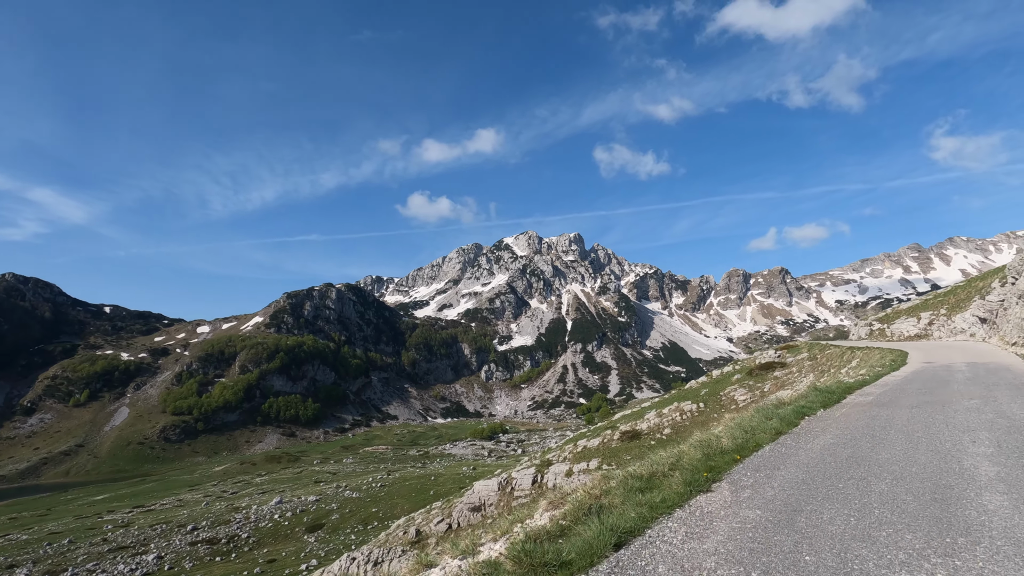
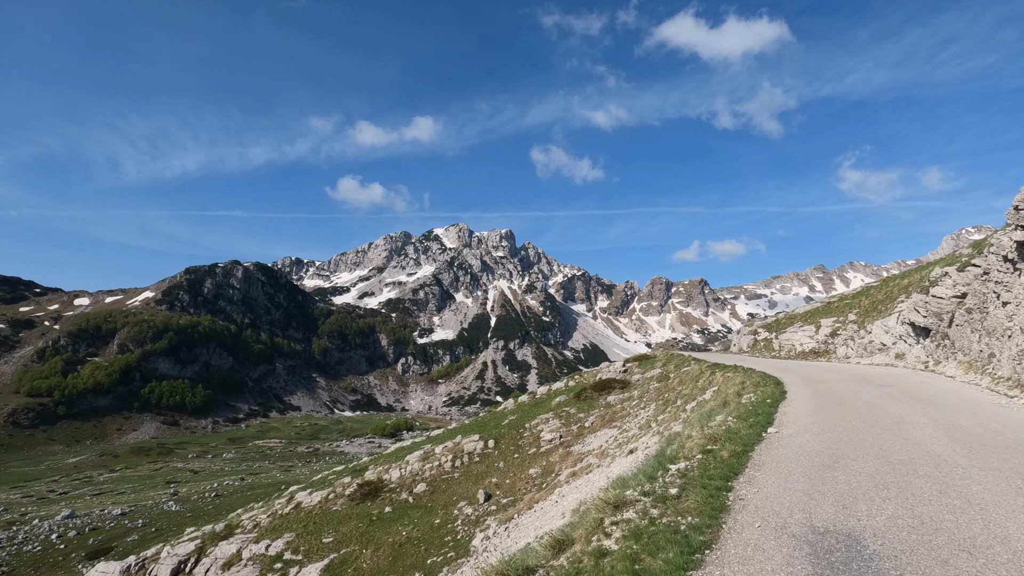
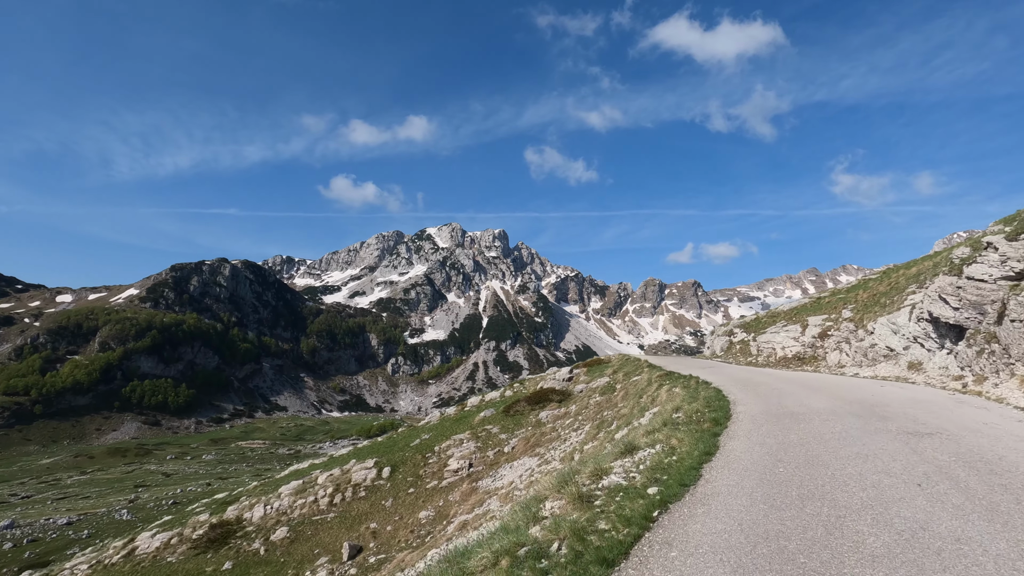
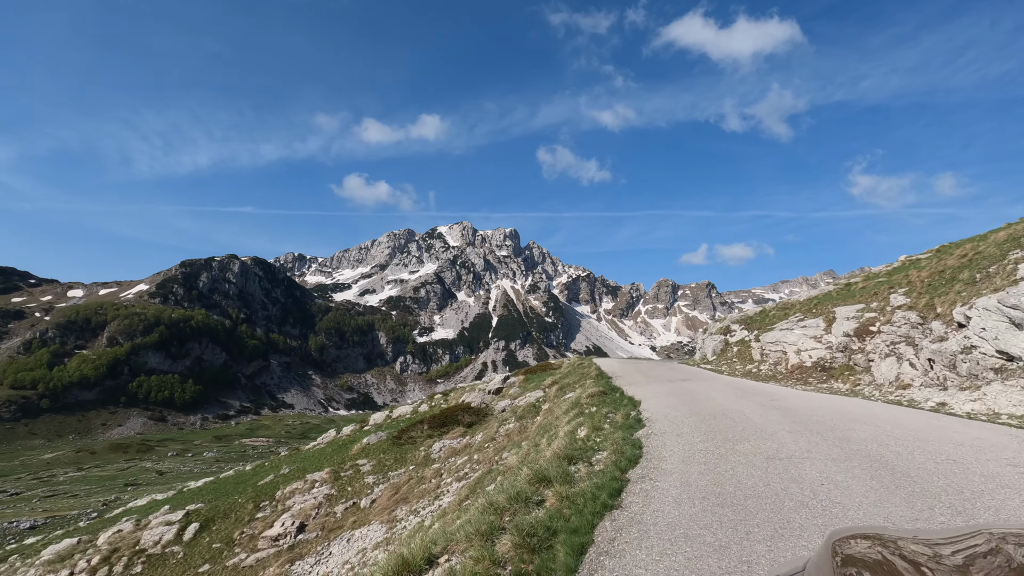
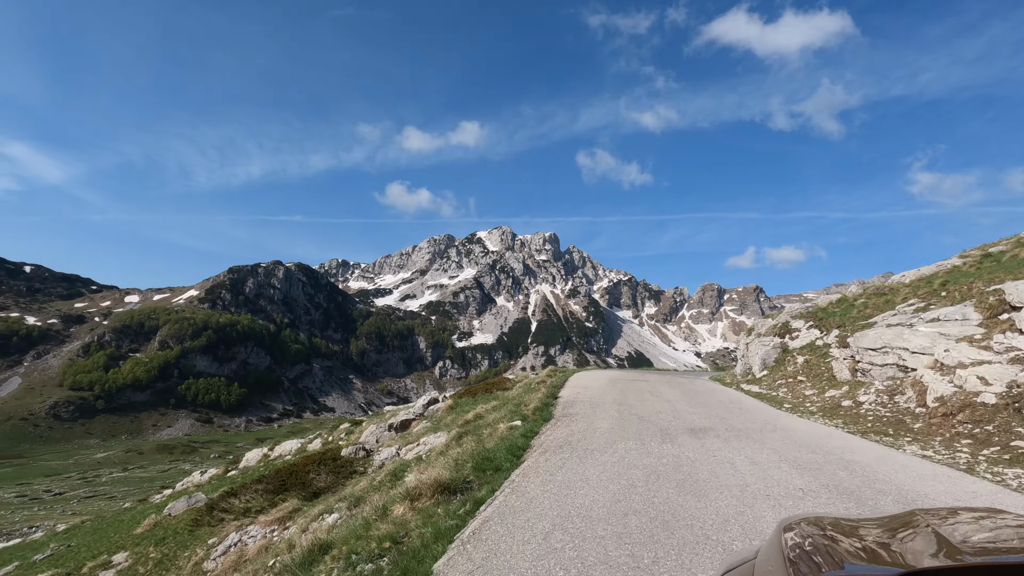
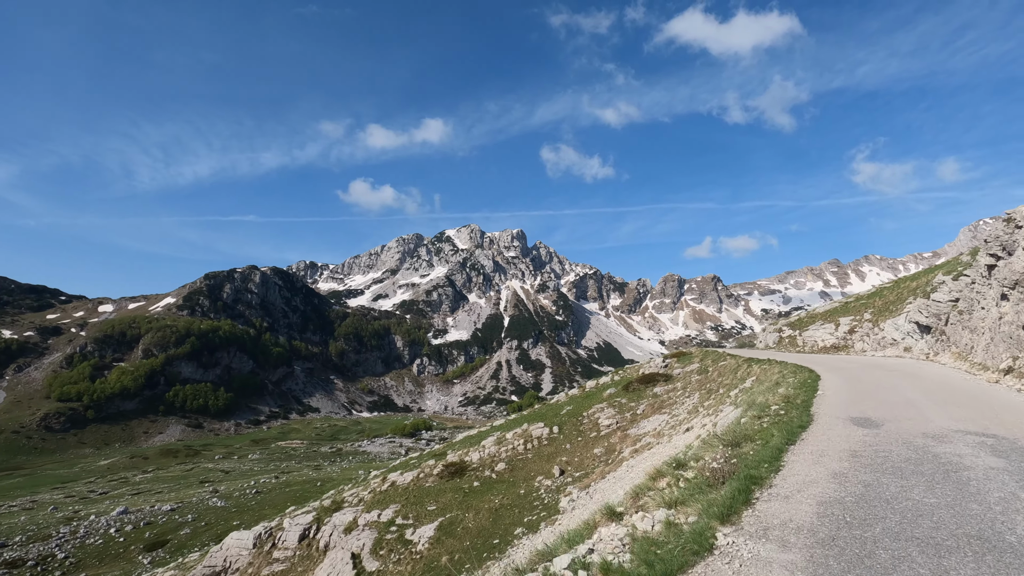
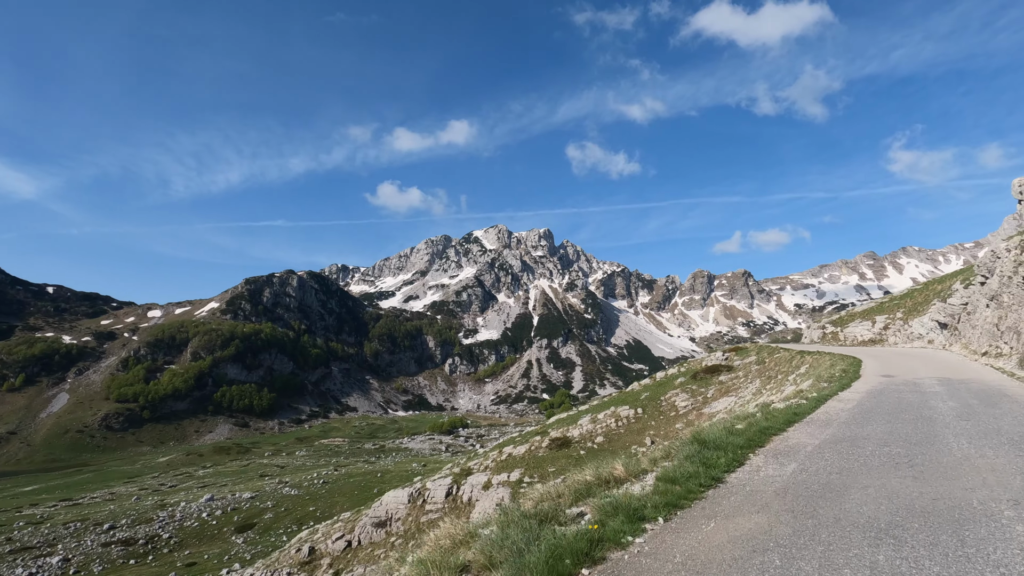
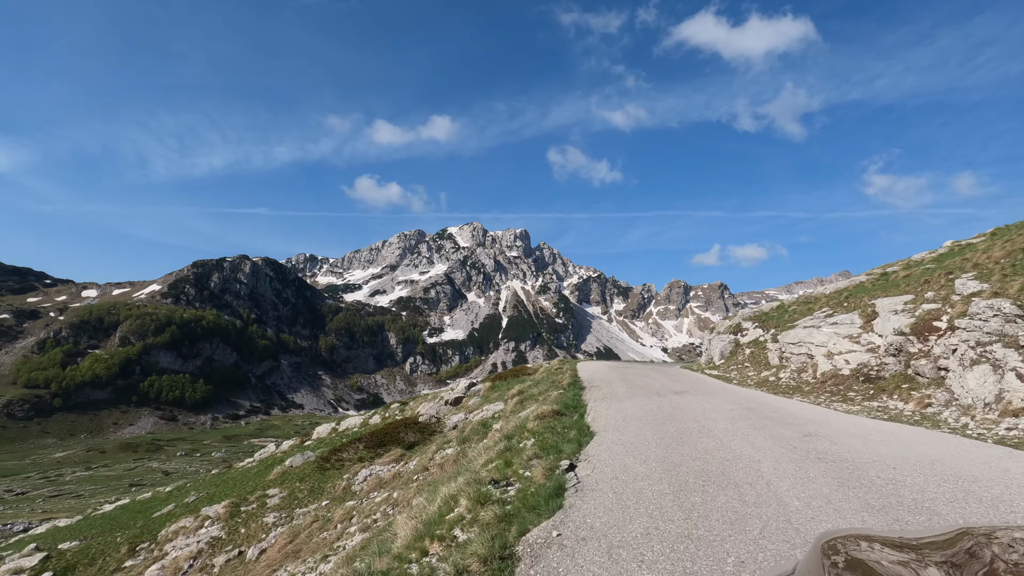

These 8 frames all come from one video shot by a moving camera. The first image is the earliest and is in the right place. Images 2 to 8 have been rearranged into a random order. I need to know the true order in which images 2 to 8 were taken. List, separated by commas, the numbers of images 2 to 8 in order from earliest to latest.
7, 6, 2, 3, 4, 8, 5
